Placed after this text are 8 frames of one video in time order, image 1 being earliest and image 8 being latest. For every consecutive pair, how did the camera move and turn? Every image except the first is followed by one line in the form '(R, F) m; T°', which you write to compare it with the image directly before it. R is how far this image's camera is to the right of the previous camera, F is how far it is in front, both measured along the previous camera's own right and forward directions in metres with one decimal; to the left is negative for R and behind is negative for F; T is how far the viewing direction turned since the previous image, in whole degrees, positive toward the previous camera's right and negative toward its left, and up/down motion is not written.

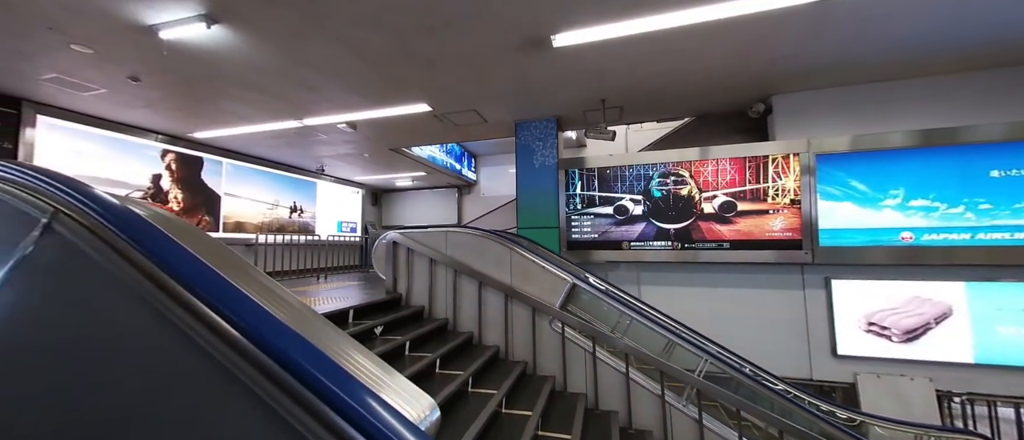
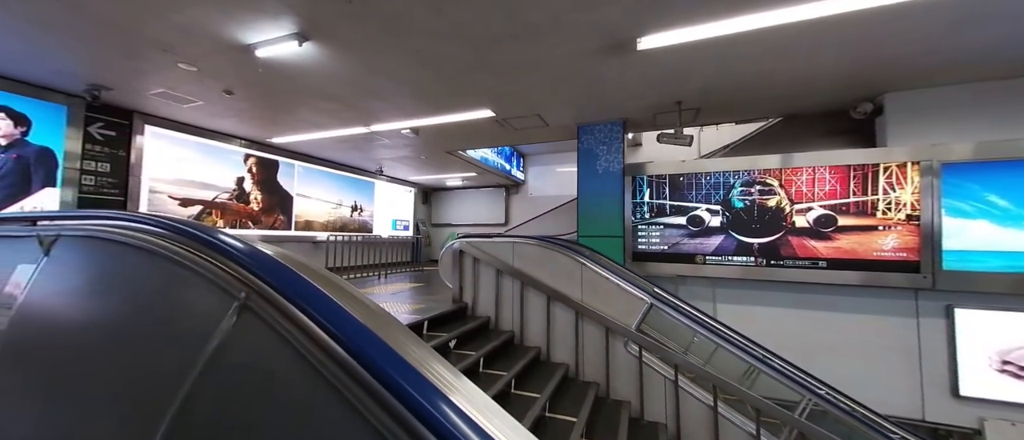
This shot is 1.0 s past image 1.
(-0.3, +0.1) m; -7°
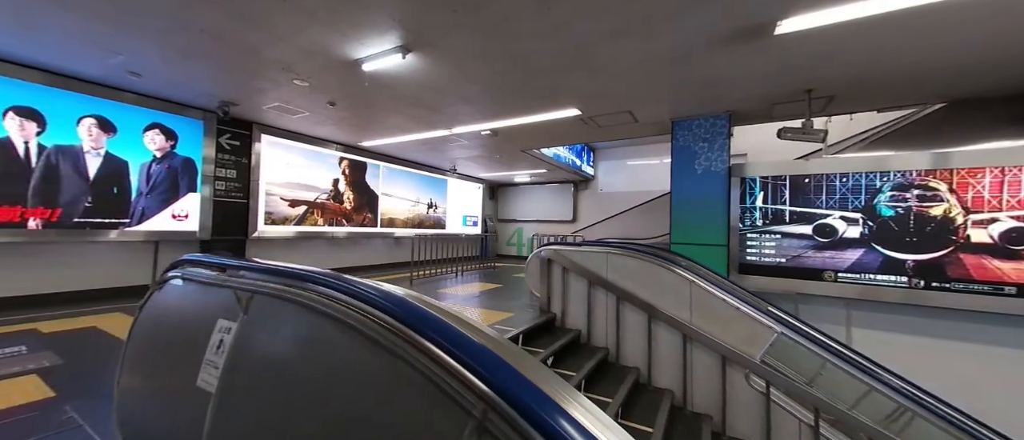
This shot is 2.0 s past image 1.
(-0.4, +0.2) m; -10°
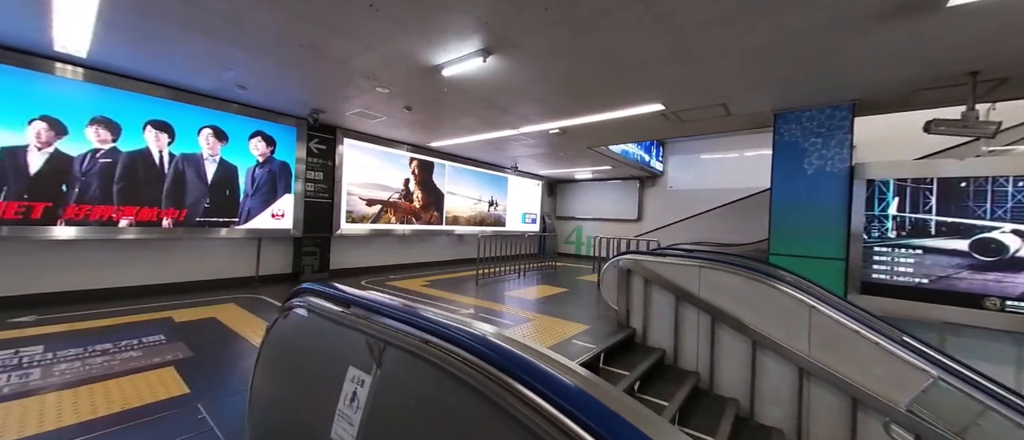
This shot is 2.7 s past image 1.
(-0.3, +0.1) m; -9°
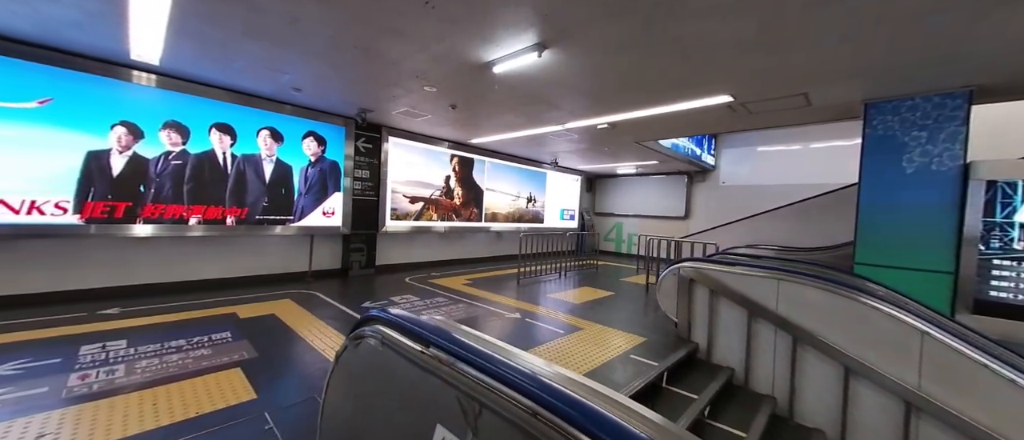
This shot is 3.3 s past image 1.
(-0.2, +0.2) m; -5°
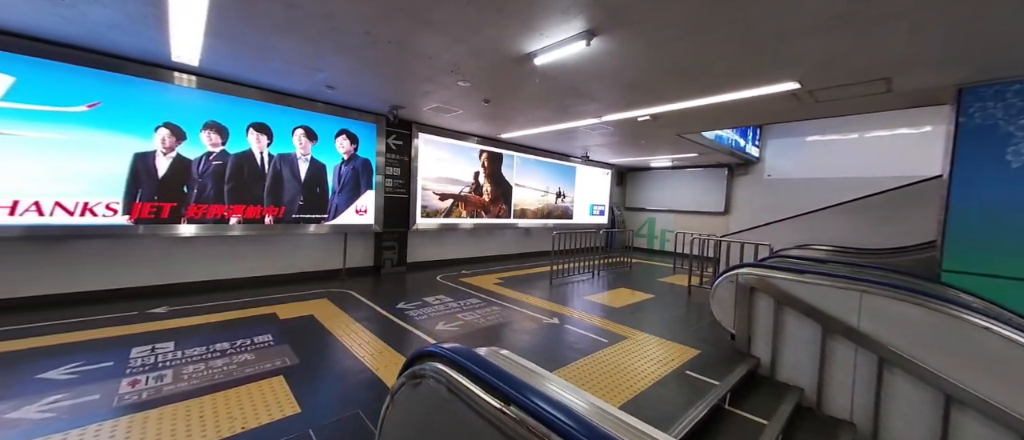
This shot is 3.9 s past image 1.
(-0.2, +0.2) m; -4°
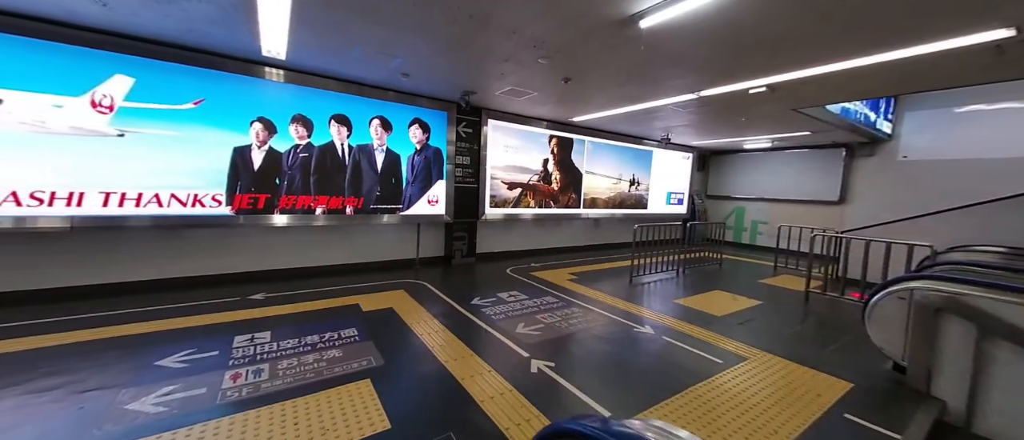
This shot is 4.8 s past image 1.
(-0.3, +0.3) m; -9°
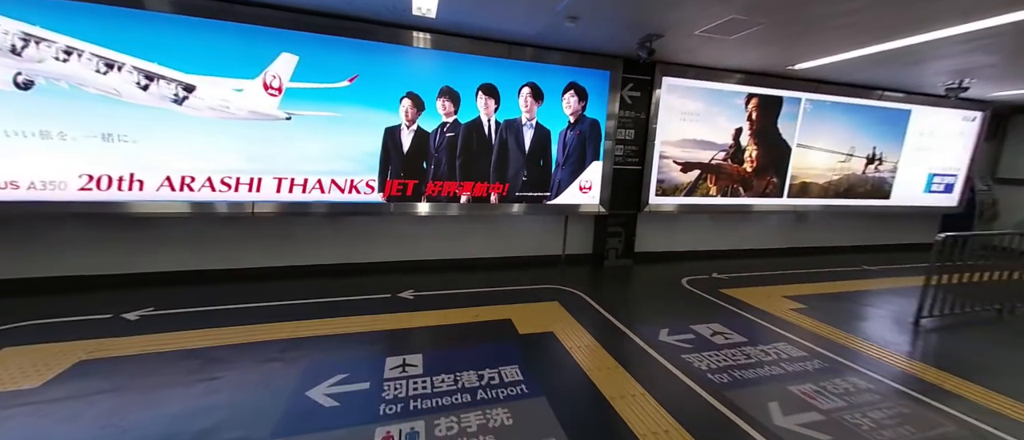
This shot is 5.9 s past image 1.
(-0.8, +1.0) m; -19°
